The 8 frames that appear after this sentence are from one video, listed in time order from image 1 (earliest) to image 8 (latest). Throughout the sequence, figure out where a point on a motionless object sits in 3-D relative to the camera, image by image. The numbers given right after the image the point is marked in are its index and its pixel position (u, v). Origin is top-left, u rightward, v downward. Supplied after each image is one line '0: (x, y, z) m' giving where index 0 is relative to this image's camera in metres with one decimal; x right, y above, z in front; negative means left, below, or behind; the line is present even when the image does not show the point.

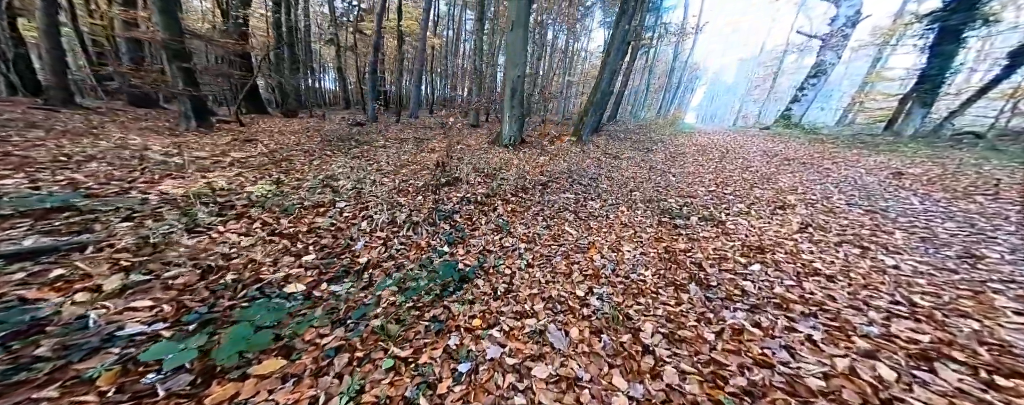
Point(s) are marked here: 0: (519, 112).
0: (+0.2, +2.1, +5.9) m
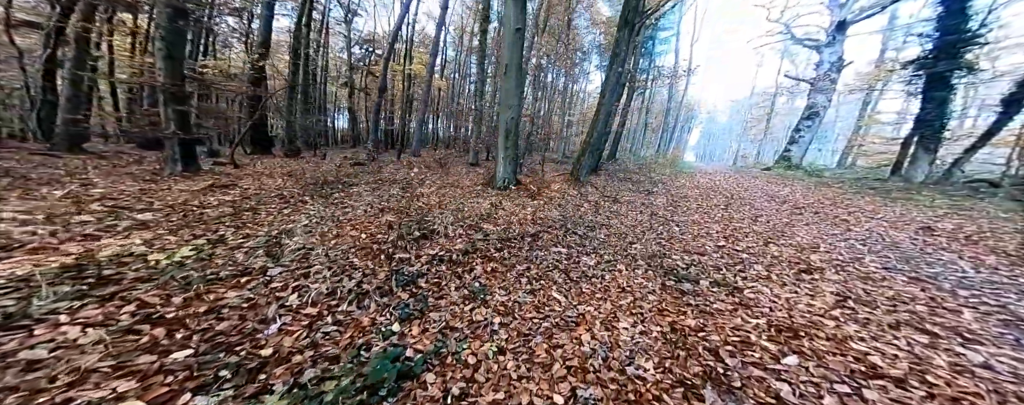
0: (+0.1, +1.1, +5.8) m
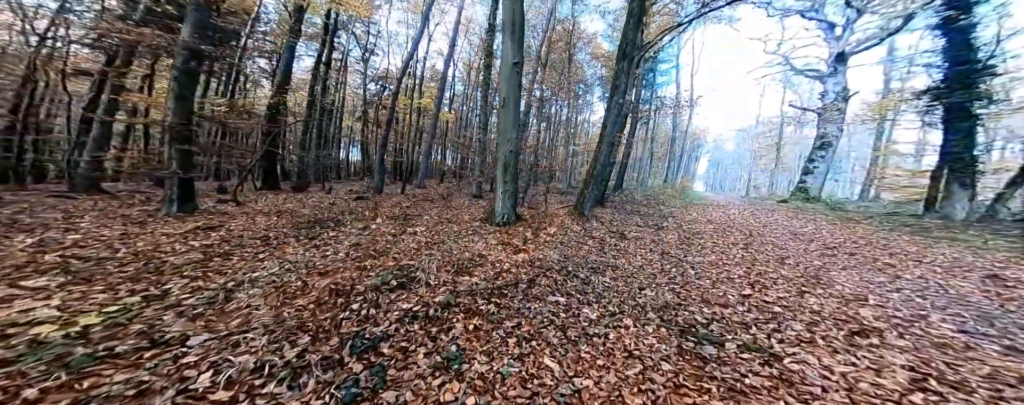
0: (0.0, +0.3, +5.6) m
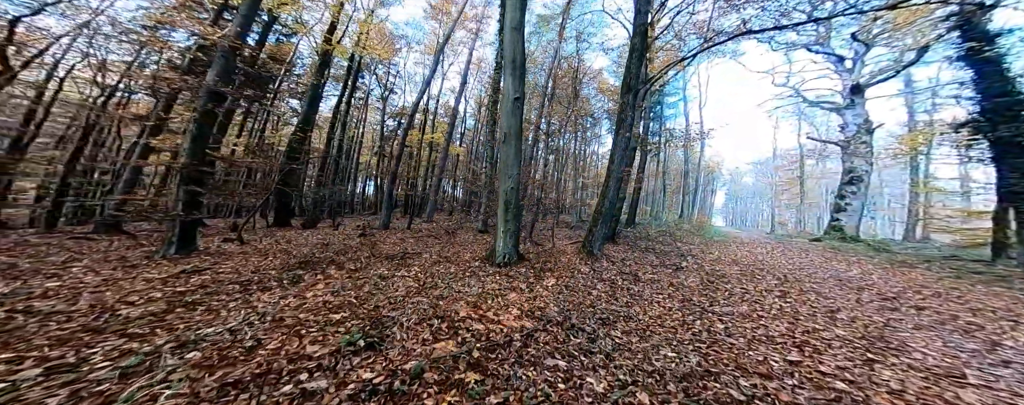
0: (0.0, -0.5, +5.2) m
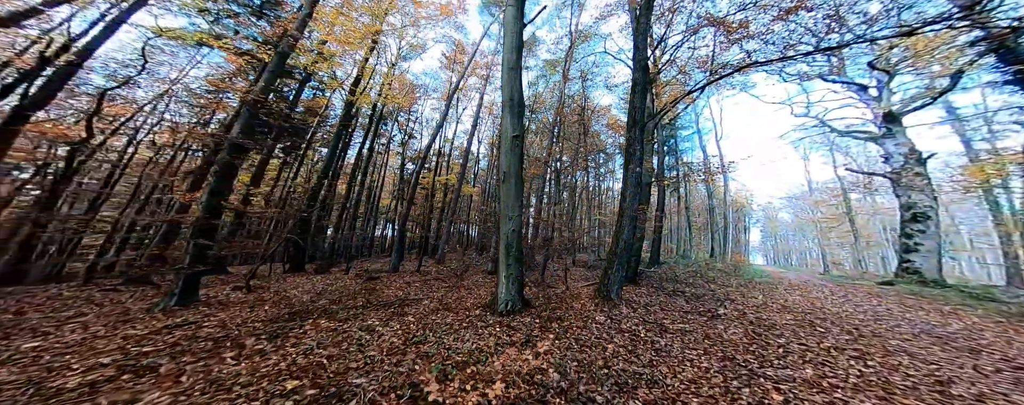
0: (+0.1, -1.2, +4.8) m
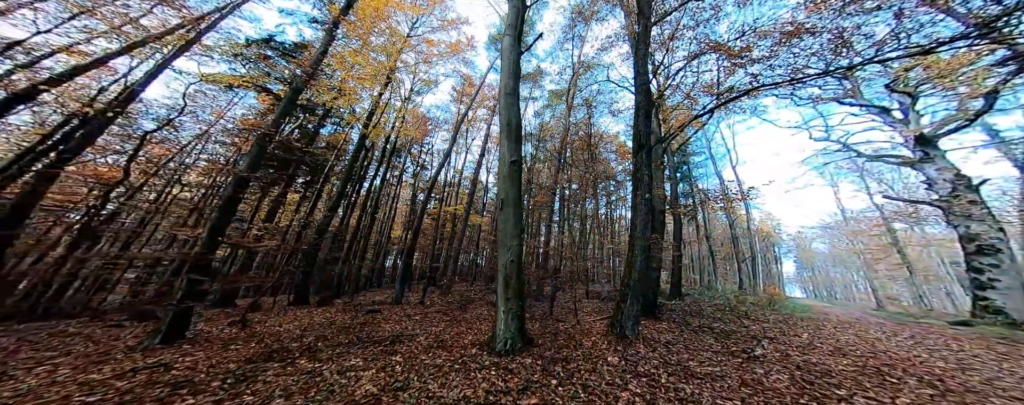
0: (+0.1, -1.7, +4.3) m
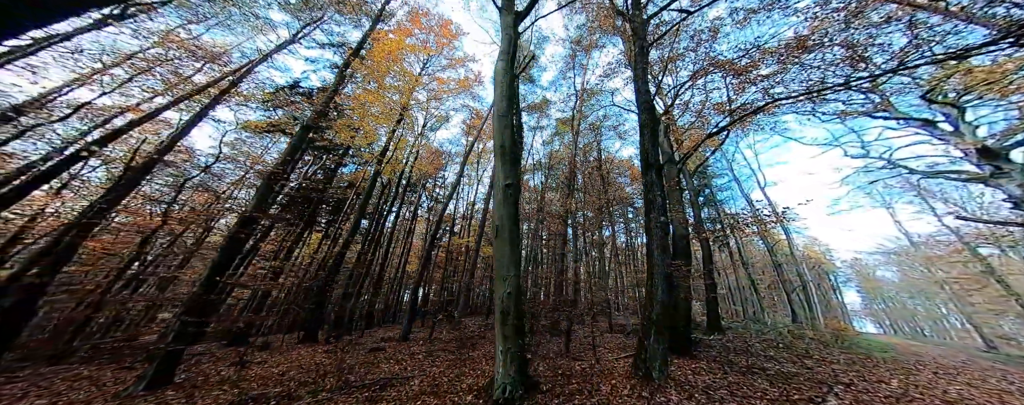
0: (+0.1, -2.0, +3.8) m
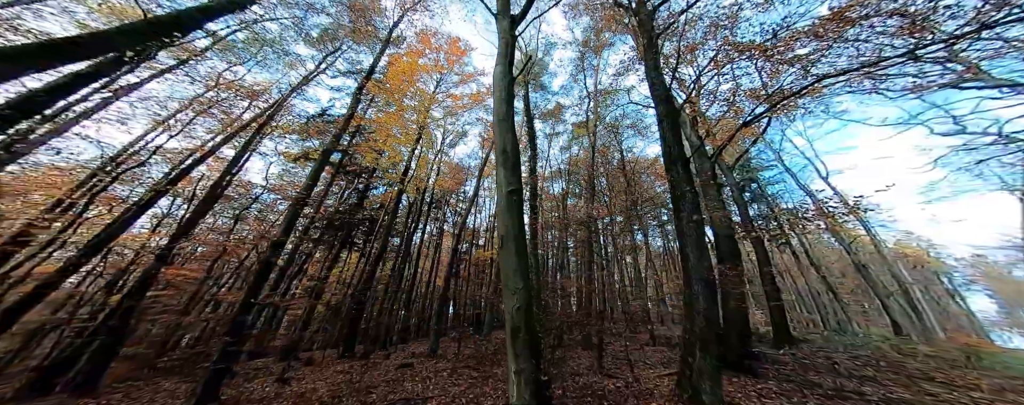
0: (+0.3, -2.1, +3.5) m
